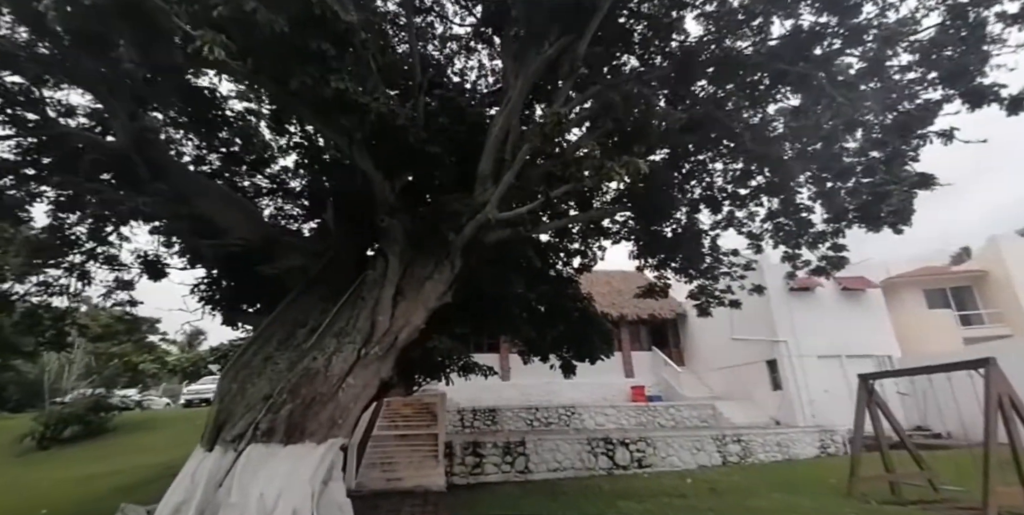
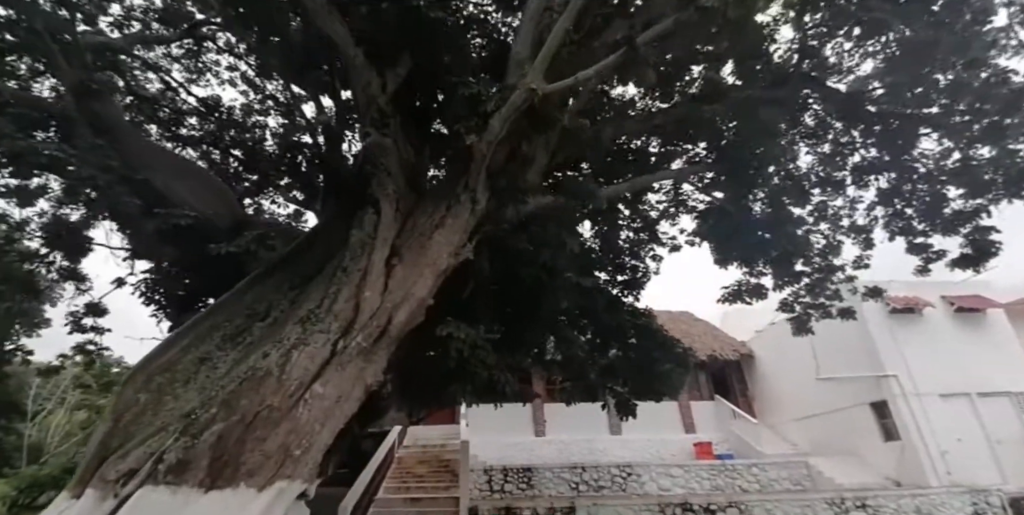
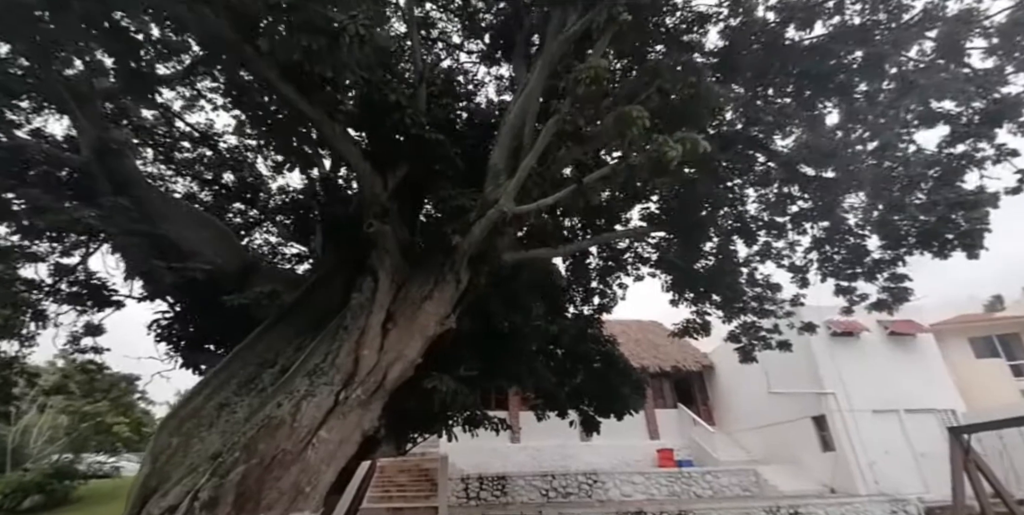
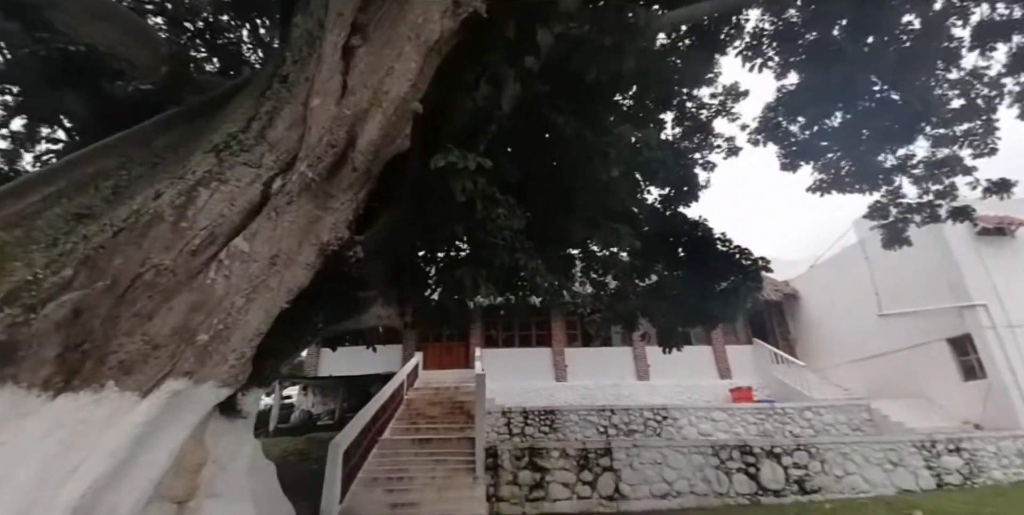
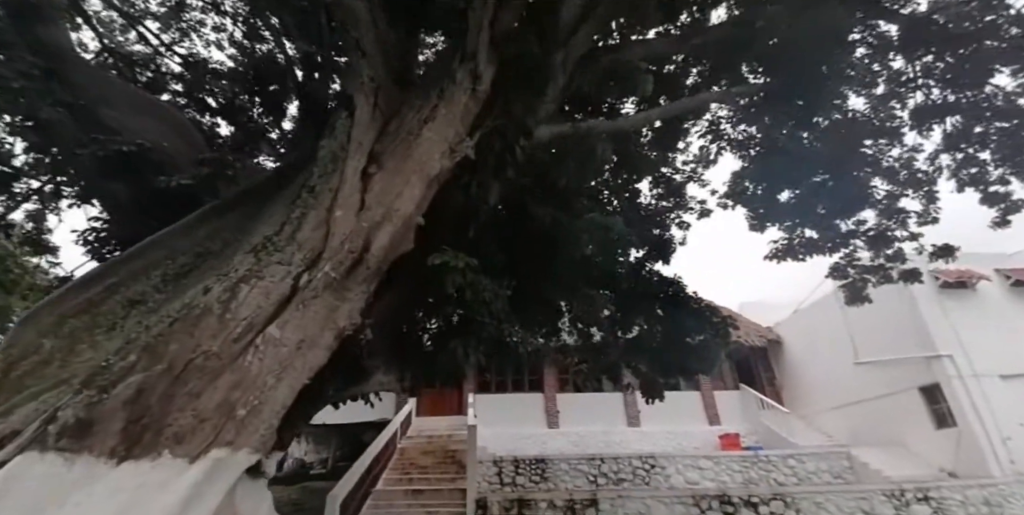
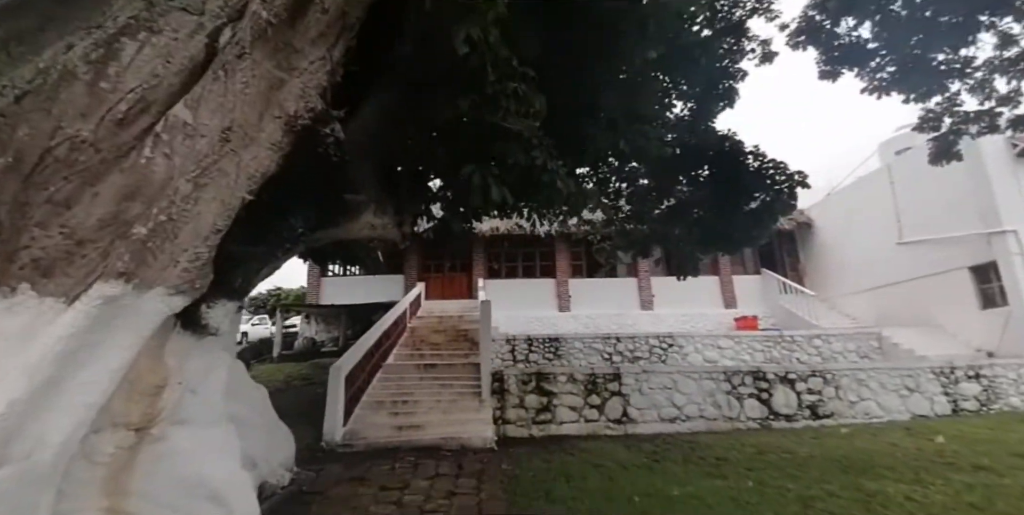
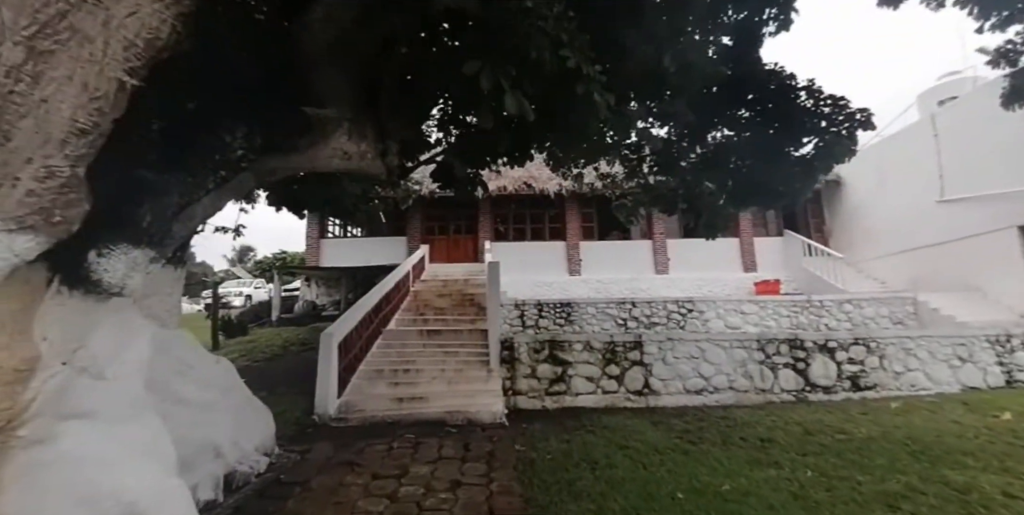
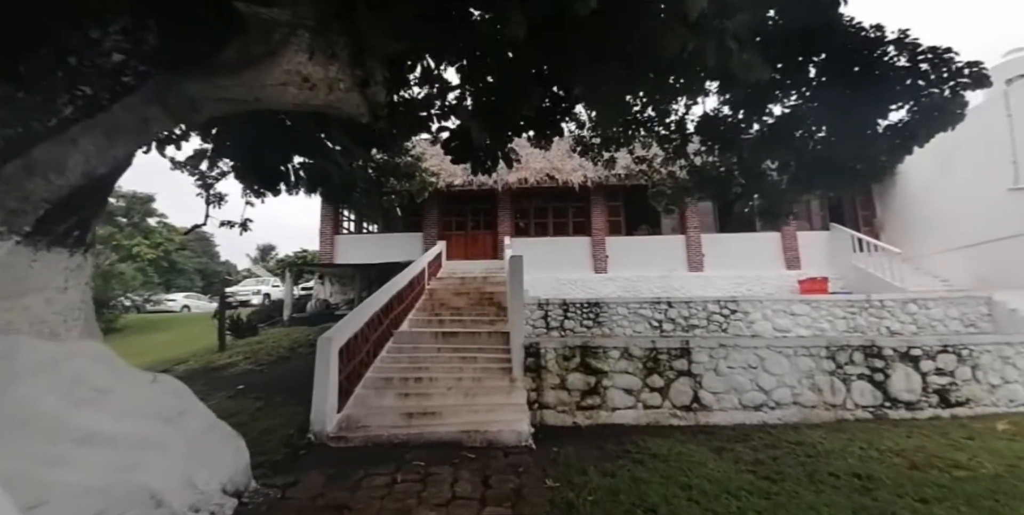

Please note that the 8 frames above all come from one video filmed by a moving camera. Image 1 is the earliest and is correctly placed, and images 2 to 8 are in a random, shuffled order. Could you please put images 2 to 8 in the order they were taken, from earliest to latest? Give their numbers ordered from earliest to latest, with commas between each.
3, 2, 5, 4, 6, 7, 8
